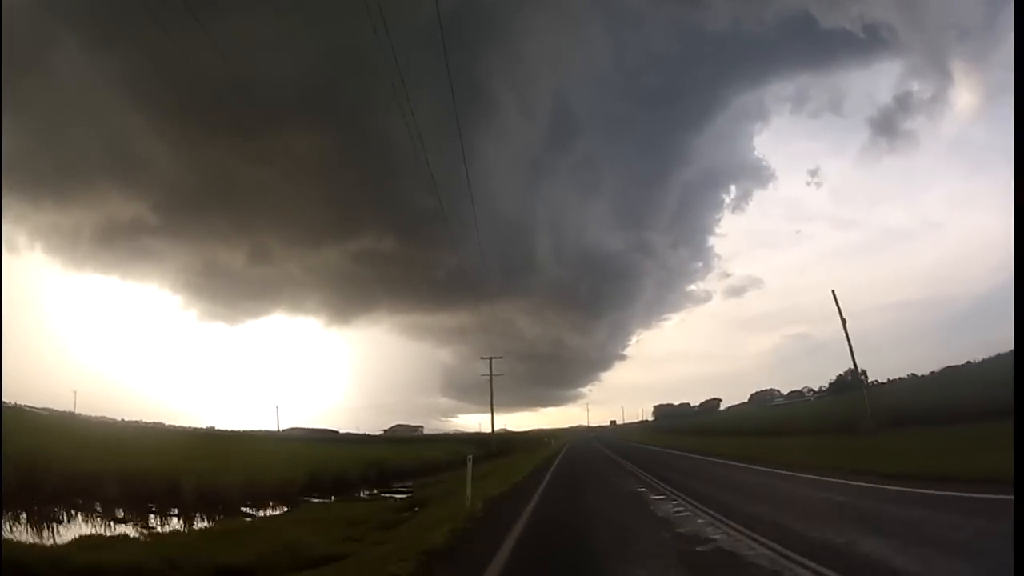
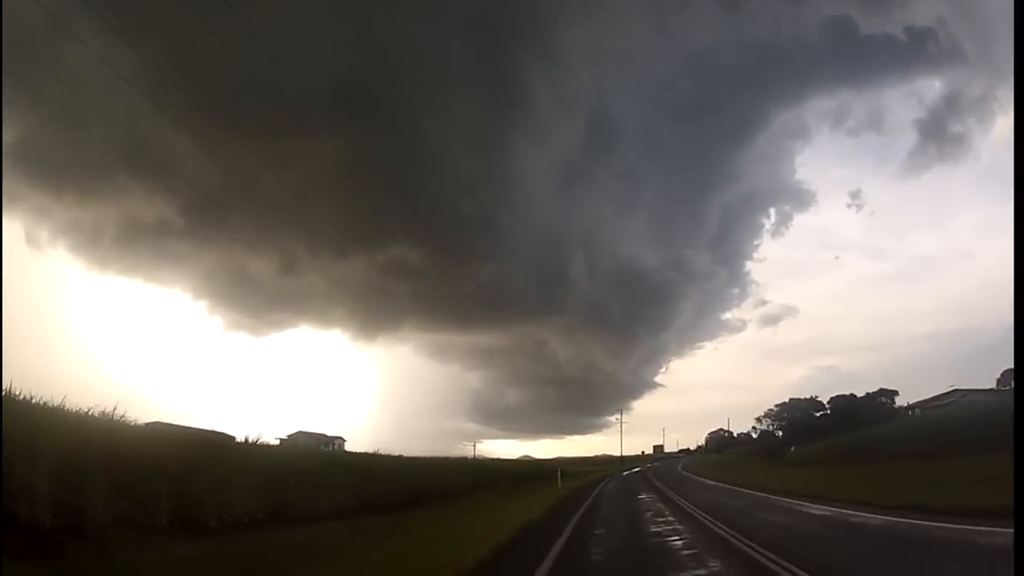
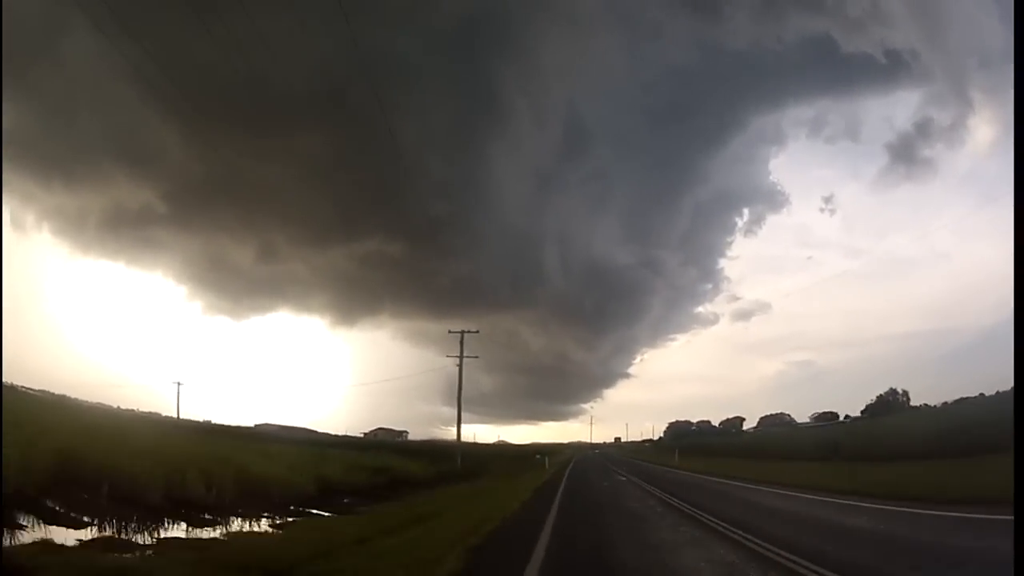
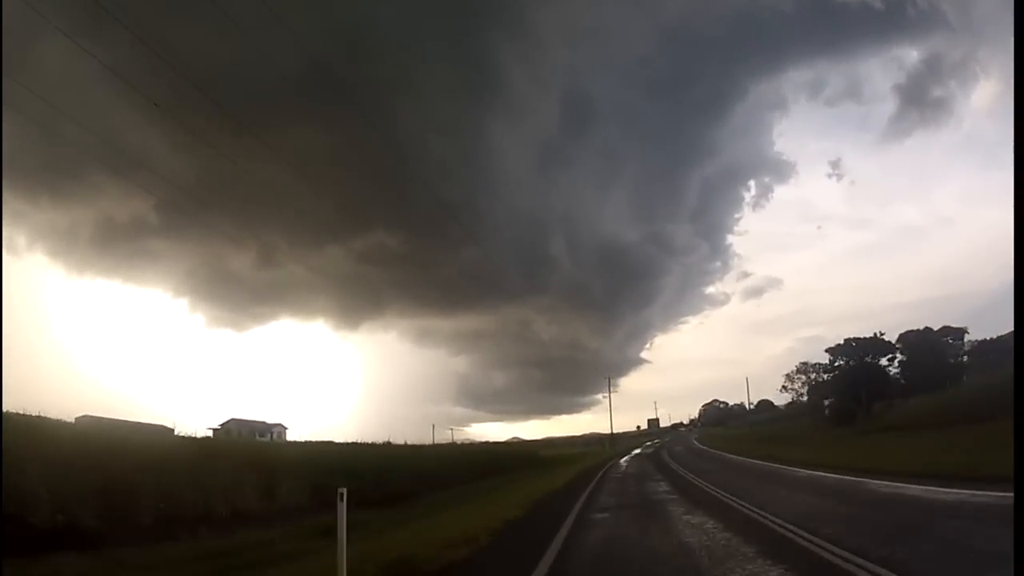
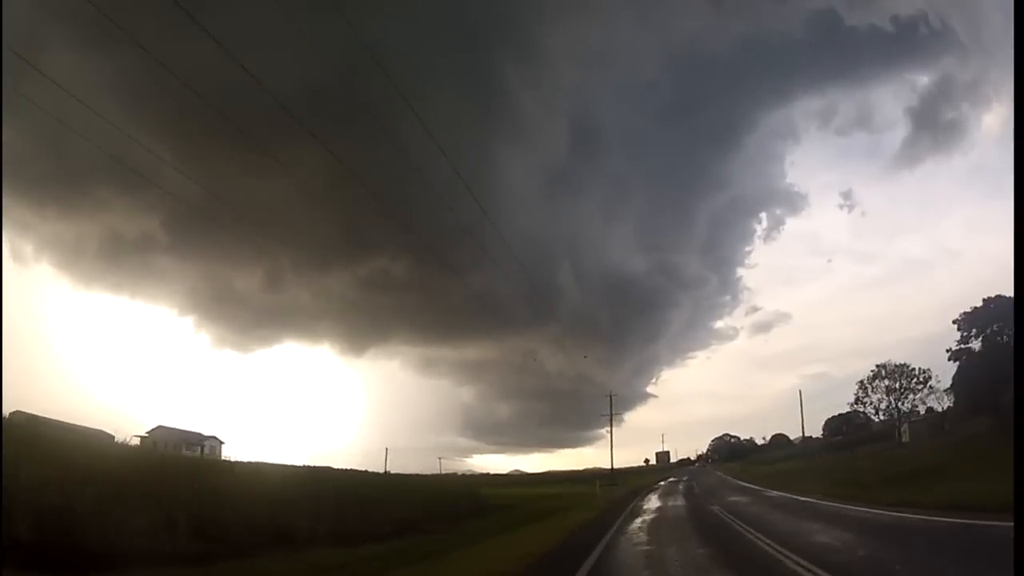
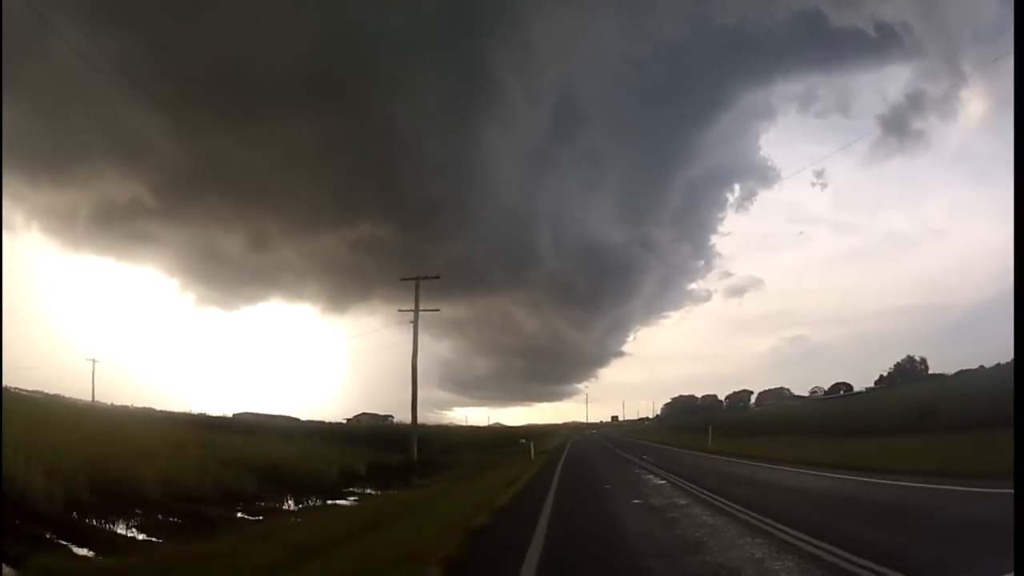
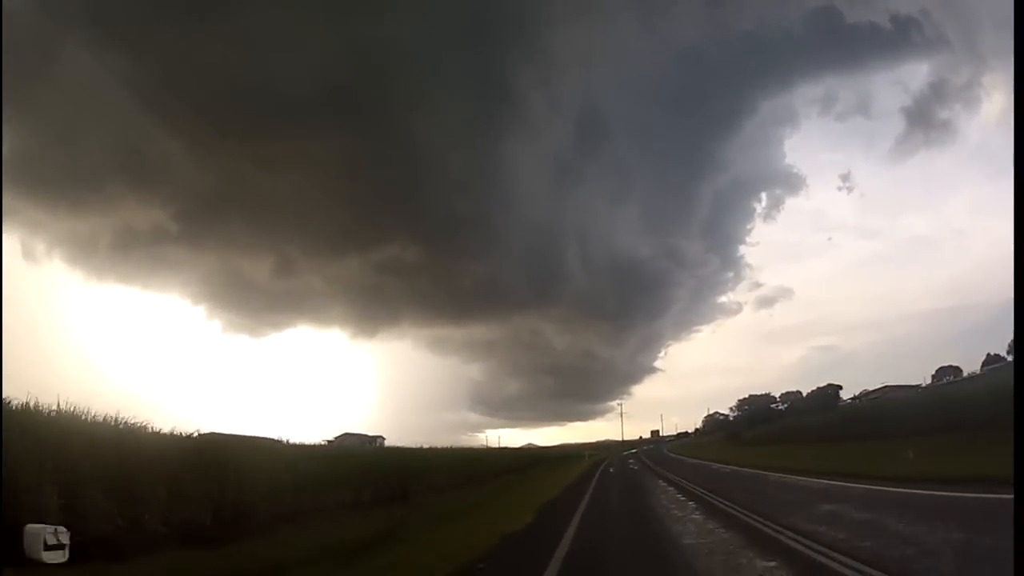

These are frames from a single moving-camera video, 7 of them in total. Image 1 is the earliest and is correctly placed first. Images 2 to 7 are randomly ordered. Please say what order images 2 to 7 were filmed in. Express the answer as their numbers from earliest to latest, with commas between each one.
3, 6, 7, 2, 4, 5
